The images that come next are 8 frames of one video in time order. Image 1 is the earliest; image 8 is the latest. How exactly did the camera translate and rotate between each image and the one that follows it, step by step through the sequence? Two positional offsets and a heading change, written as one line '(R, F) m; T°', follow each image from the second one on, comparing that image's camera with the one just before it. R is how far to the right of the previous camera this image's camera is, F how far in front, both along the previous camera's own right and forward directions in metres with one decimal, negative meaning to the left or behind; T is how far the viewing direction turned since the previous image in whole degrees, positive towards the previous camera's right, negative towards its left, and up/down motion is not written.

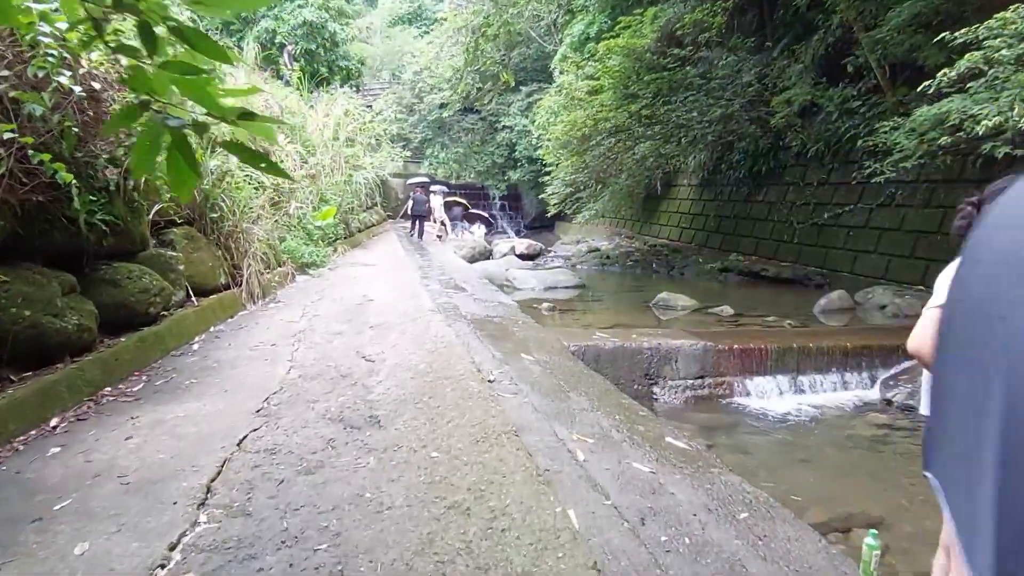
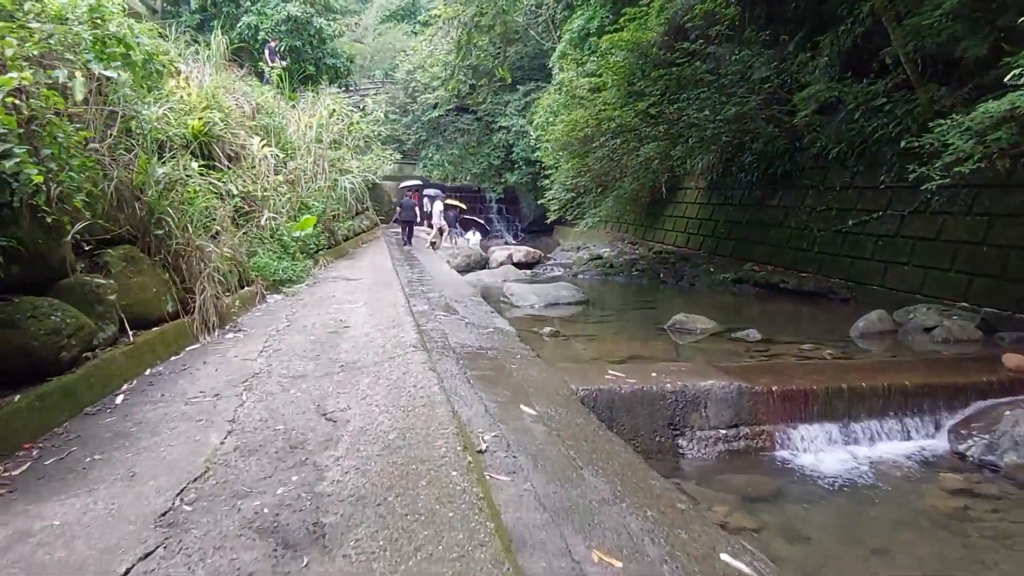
(0.0, +0.7) m; 0°
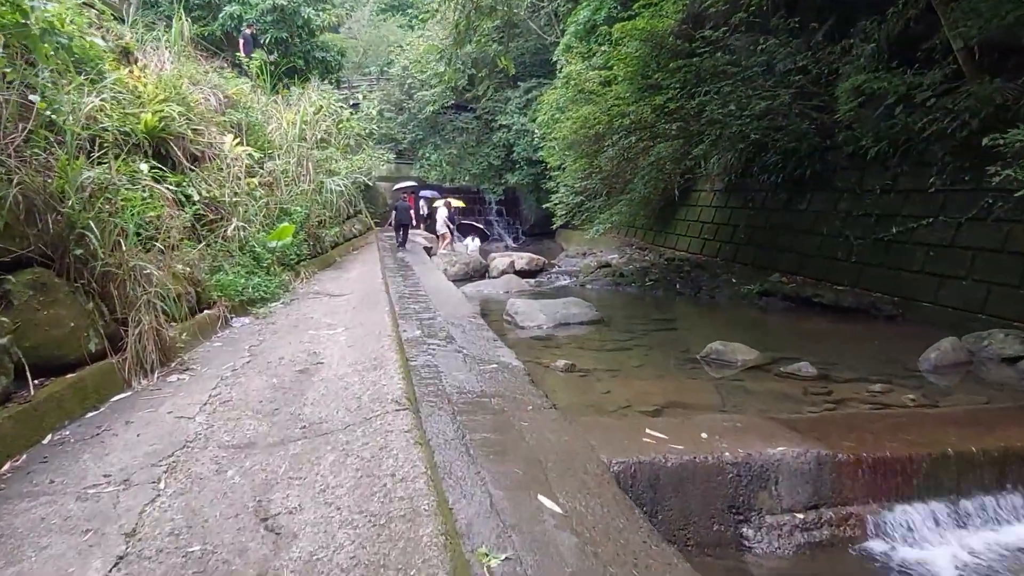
(0.0, +0.8) m; 0°
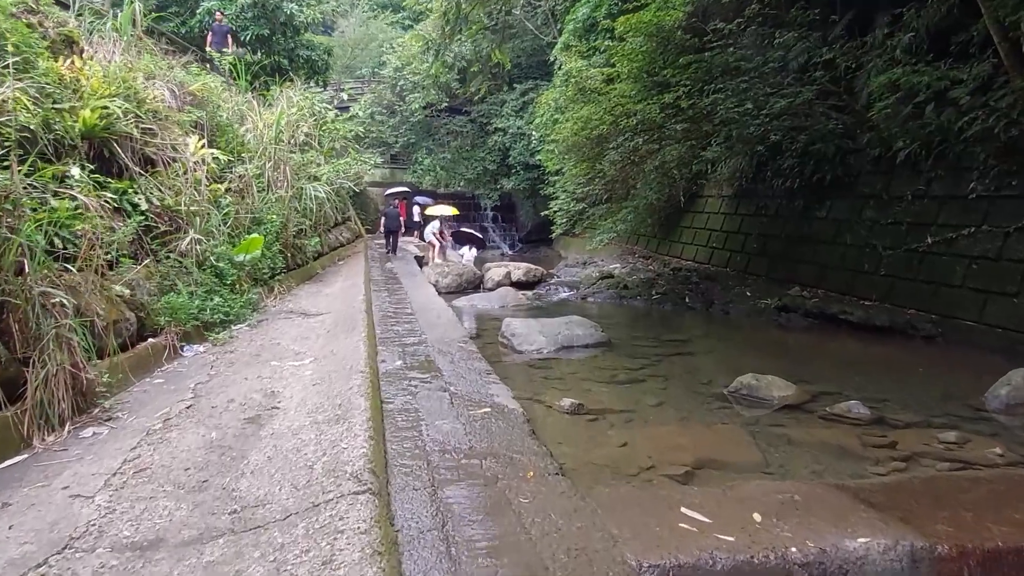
(0.0, +0.6) m; 0°
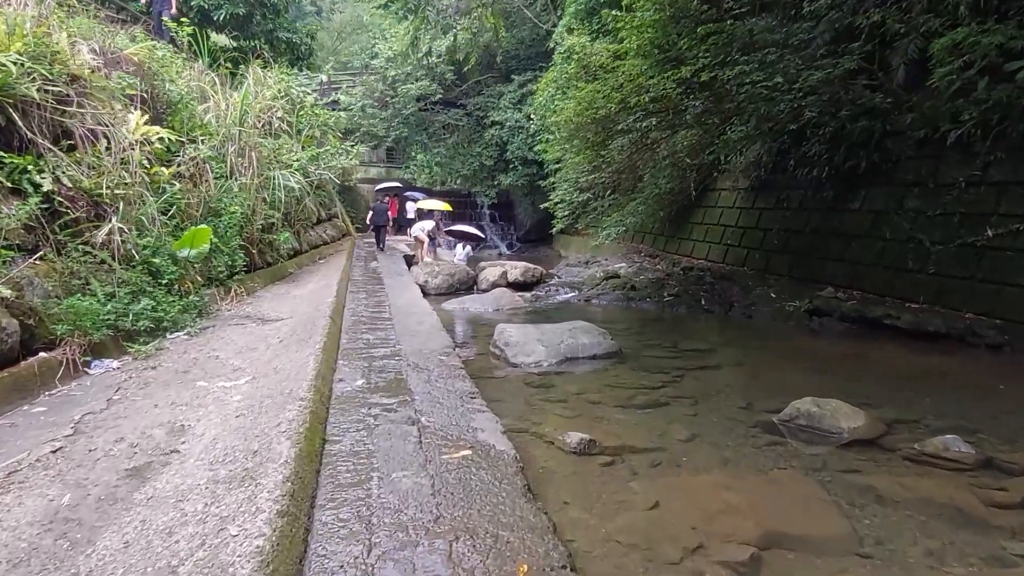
(0.0, +0.8) m; 0°
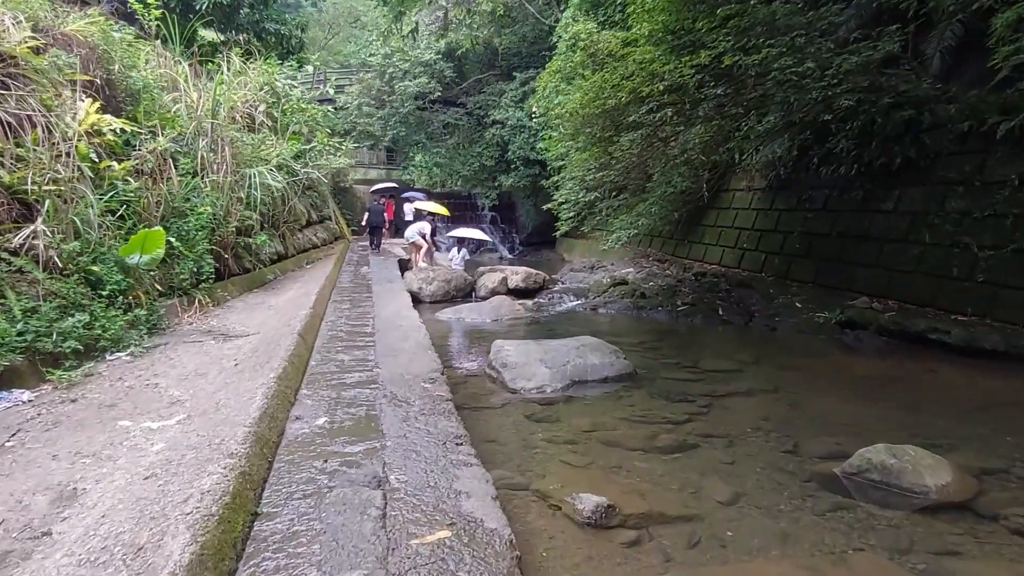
(0.0, +0.6) m; 0°
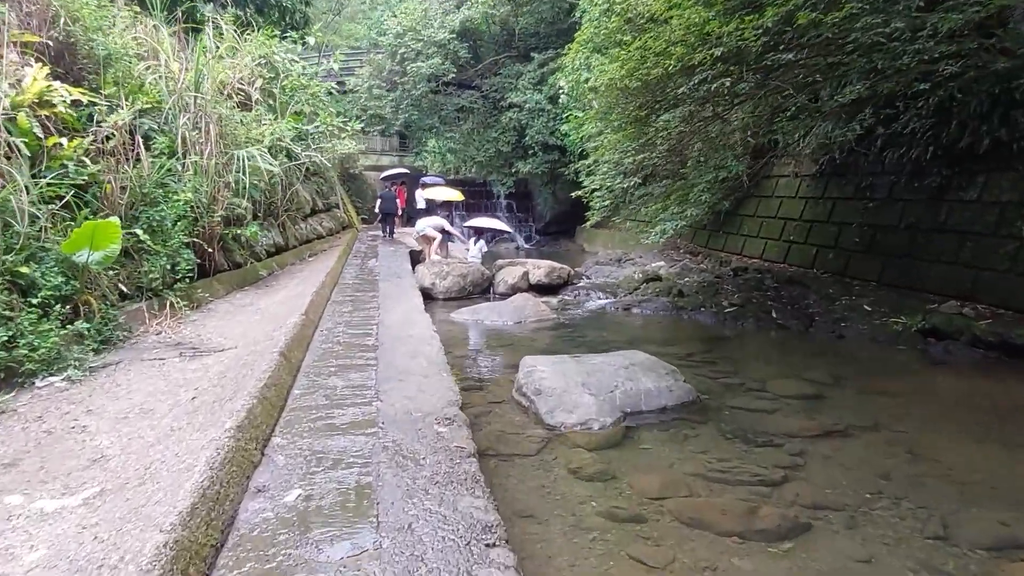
(-0.1, +0.8) m; -1°
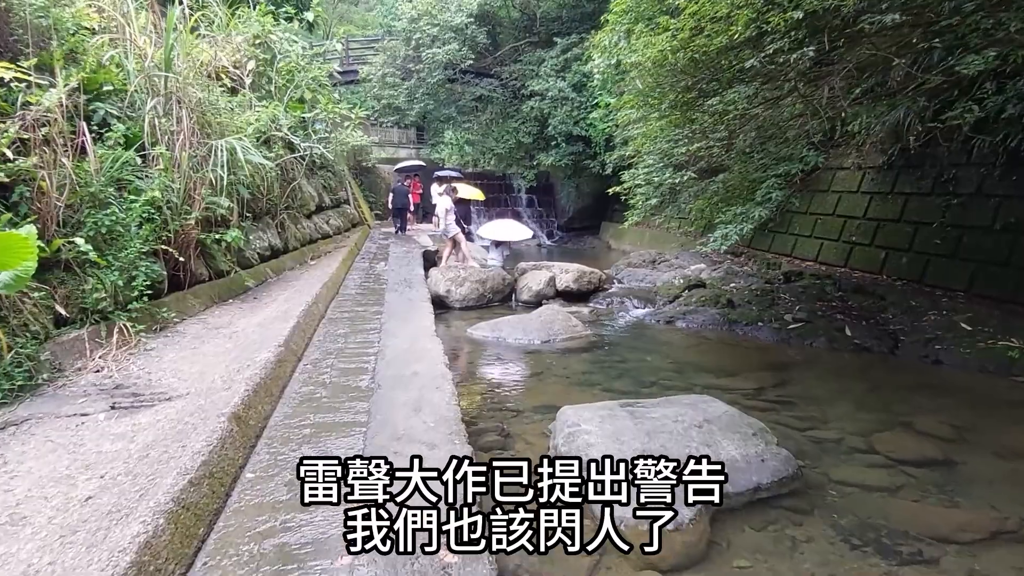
(-0.1, +0.8) m; -1°
